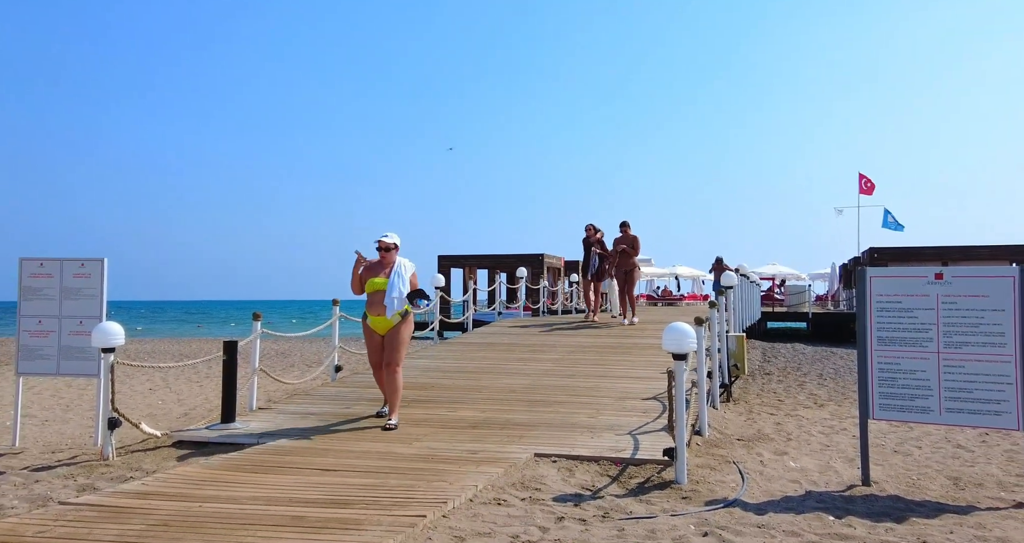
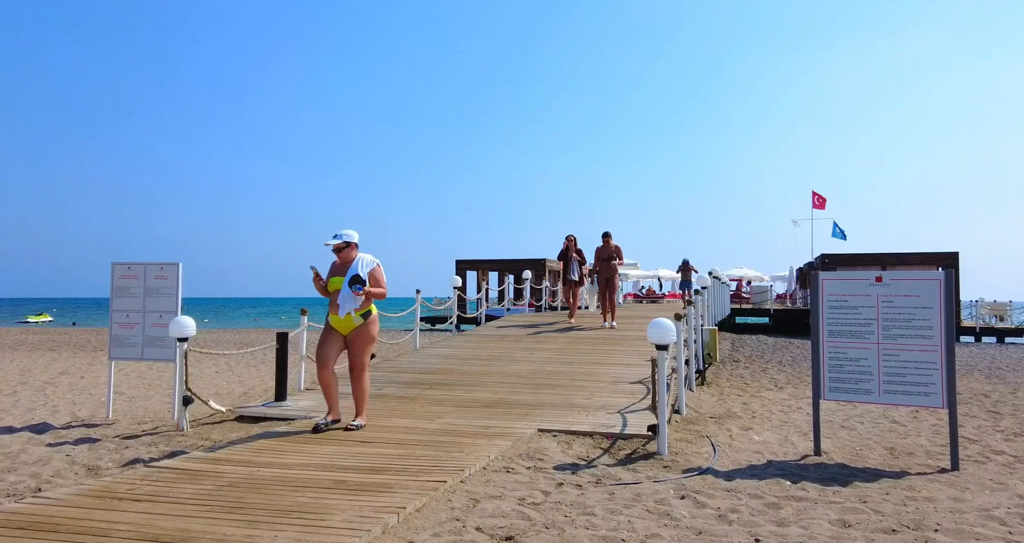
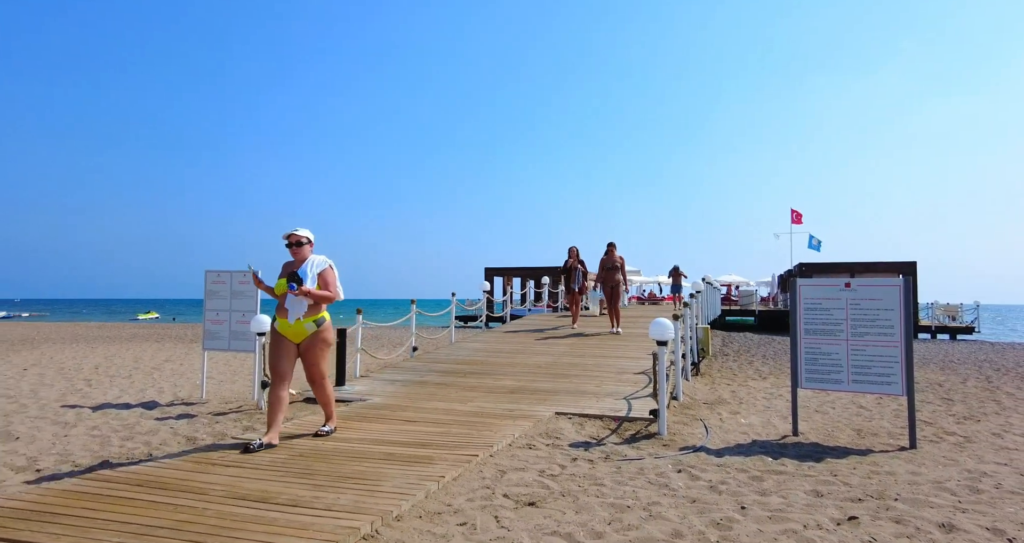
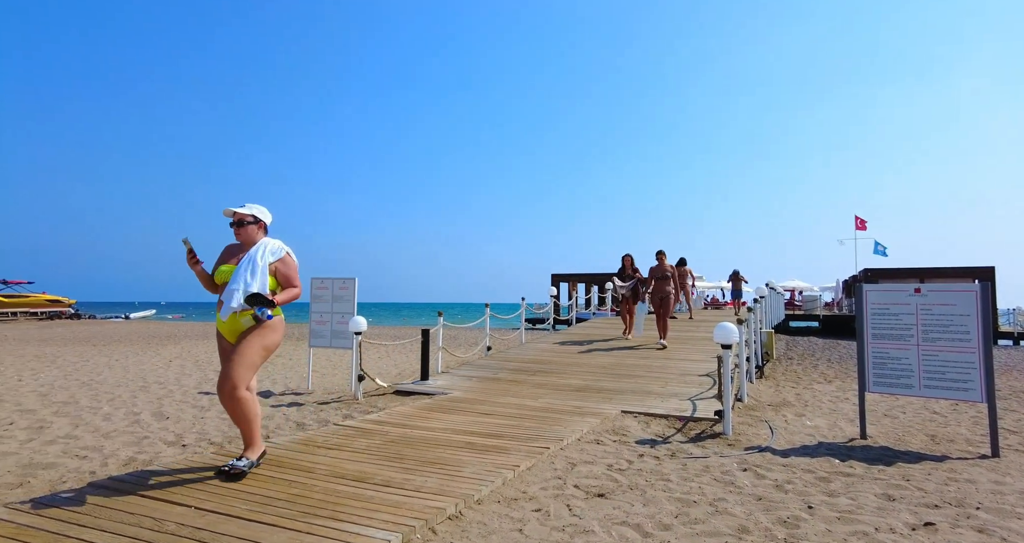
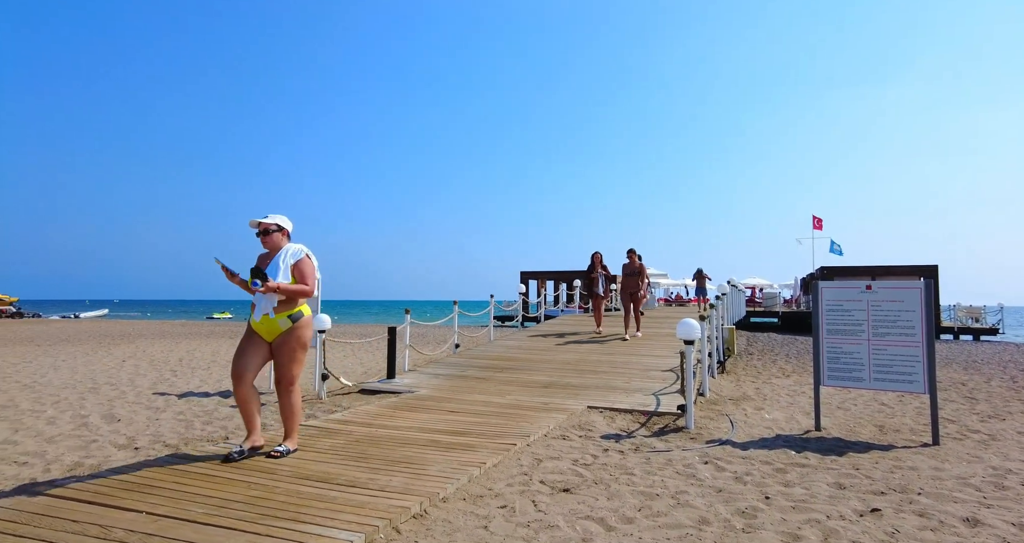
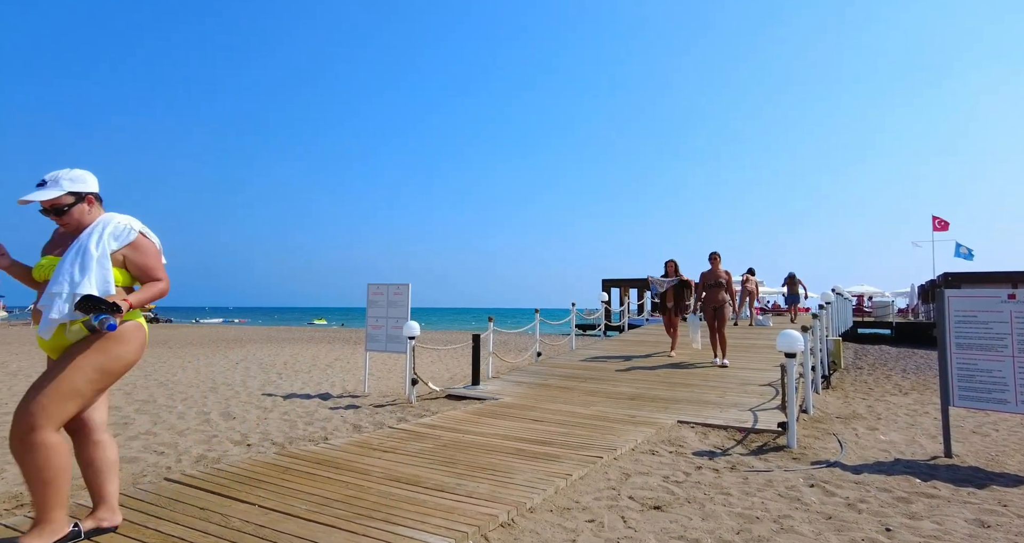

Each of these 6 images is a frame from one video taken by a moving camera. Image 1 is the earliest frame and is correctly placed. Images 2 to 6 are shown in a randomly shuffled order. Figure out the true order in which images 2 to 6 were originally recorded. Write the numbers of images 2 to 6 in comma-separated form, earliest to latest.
2, 3, 5, 4, 6
